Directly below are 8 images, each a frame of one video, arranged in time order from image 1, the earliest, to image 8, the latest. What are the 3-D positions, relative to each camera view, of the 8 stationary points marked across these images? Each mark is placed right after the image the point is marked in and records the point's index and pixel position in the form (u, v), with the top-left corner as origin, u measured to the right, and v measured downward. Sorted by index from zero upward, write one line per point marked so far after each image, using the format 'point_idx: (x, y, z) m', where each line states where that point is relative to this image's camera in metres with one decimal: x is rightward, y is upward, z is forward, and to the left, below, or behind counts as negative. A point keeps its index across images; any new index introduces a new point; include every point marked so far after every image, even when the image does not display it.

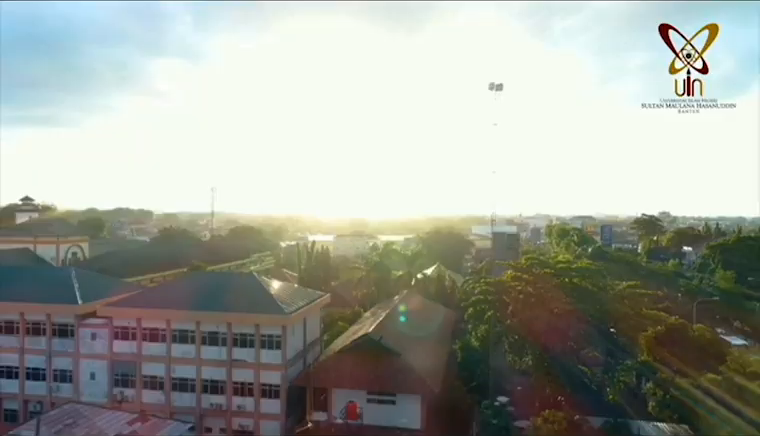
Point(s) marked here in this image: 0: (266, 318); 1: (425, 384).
0: (-3.7, -3.2, +20.0) m
1: (+1.4, -5.2, +19.3) m
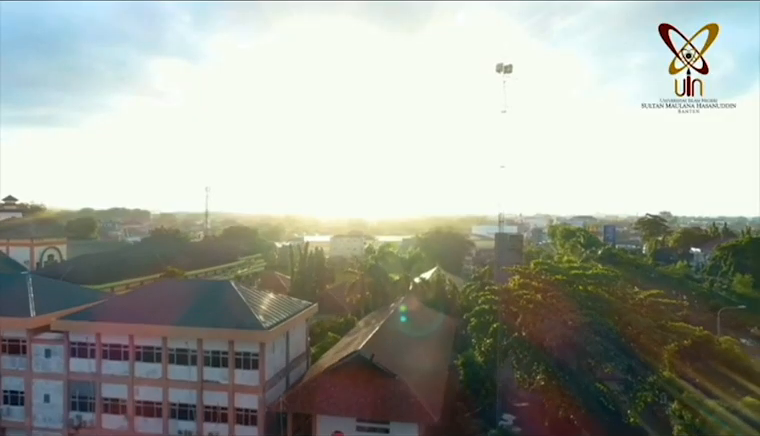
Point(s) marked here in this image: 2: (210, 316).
0: (-3.9, -3.3, +17.5) m
1: (+1.2, -5.3, +16.8) m
2: (-5.1, -2.9, +18.3) m
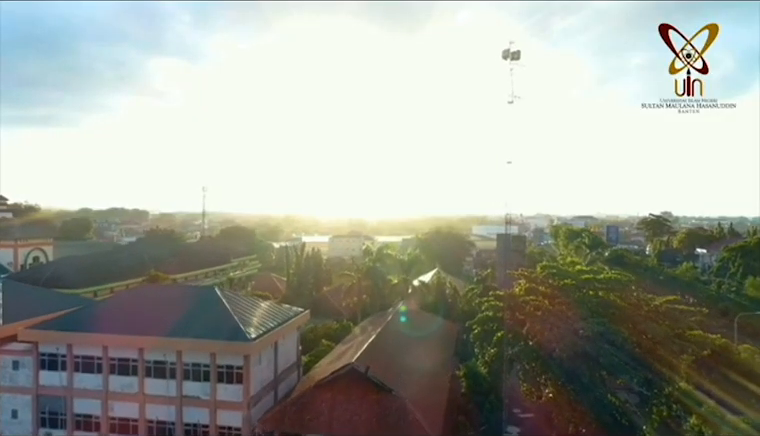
0: (-4.1, -3.3, +16.0) m
1: (+1.0, -5.3, +15.4) m
2: (-5.2, -2.9, +16.9) m
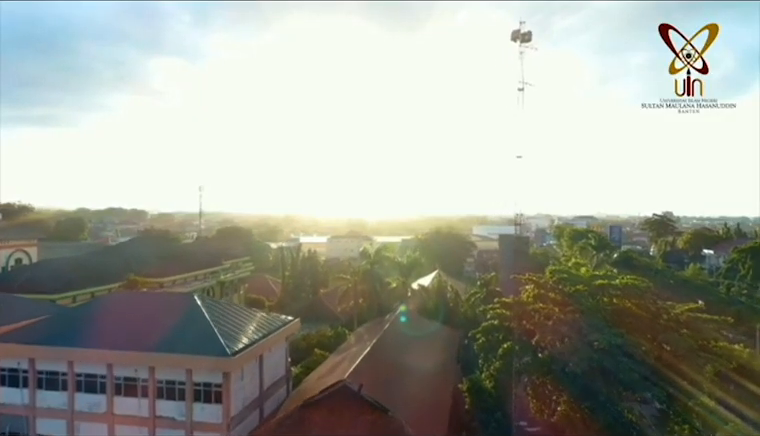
0: (-4.2, -3.3, +14.4) m
1: (+0.9, -5.3, +13.7) m
2: (-5.3, -3.0, +15.2) m
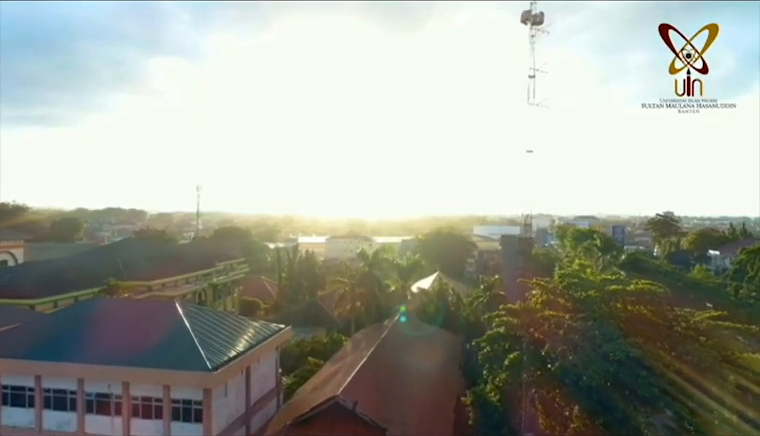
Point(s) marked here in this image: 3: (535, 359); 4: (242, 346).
0: (-4.3, -3.3, +13.1) m
1: (+0.8, -5.3, +12.4) m
2: (-5.4, -3.0, +13.9) m
3: (+4.2, -3.8, +16.7) m
4: (-3.5, -3.3, +15.6) m
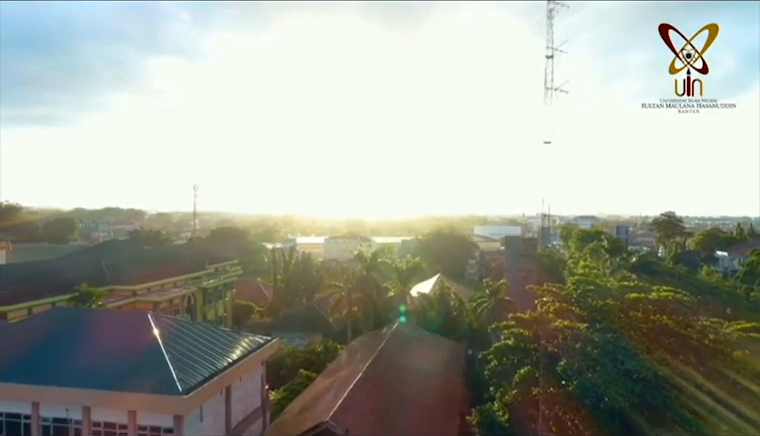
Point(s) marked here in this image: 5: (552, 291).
0: (-4.3, -3.4, +11.4) m
1: (+0.8, -5.3, +10.8) m
2: (-5.5, -3.0, +12.3) m
3: (+4.1, -3.8, +15.1) m
4: (-3.6, -3.3, +13.9) m
5: (+5.2, -2.1, +18.6) m
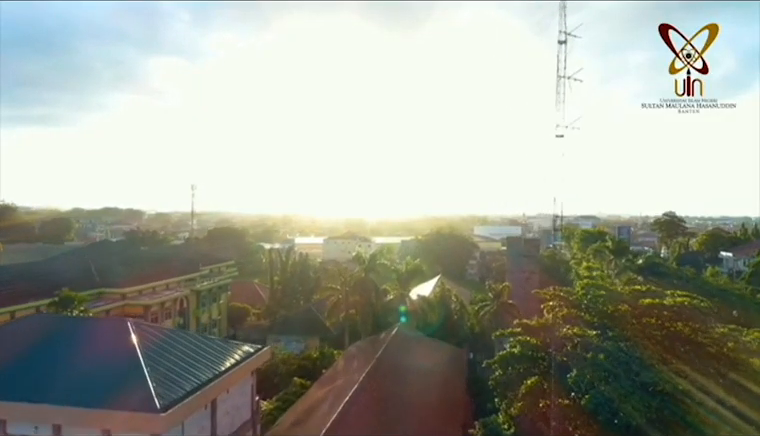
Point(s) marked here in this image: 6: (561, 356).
0: (-4.4, -3.4, +10.5) m
1: (+0.7, -5.4, +9.8) m
2: (-5.5, -3.0, +11.3) m
3: (+4.1, -3.9, +14.1) m
4: (-3.6, -3.3, +13.0) m
5: (+5.1, -2.2, +17.6) m
6: (+4.2, -3.2, +14.6) m
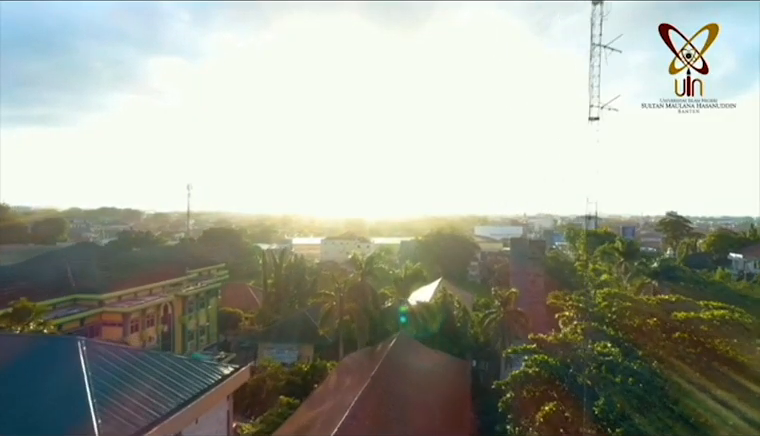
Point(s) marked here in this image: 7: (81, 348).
0: (-4.5, -3.4, +8.5) m
1: (+0.6, -5.4, +7.9) m
2: (-5.6, -3.0, +9.4) m
3: (+3.9, -3.9, +12.2) m
4: (-3.7, -3.3, +11.1) m
5: (+5.0, -2.2, +15.7) m
6: (+4.1, -3.3, +12.7) m
7: (-5.6, -2.4, +10.9) m
